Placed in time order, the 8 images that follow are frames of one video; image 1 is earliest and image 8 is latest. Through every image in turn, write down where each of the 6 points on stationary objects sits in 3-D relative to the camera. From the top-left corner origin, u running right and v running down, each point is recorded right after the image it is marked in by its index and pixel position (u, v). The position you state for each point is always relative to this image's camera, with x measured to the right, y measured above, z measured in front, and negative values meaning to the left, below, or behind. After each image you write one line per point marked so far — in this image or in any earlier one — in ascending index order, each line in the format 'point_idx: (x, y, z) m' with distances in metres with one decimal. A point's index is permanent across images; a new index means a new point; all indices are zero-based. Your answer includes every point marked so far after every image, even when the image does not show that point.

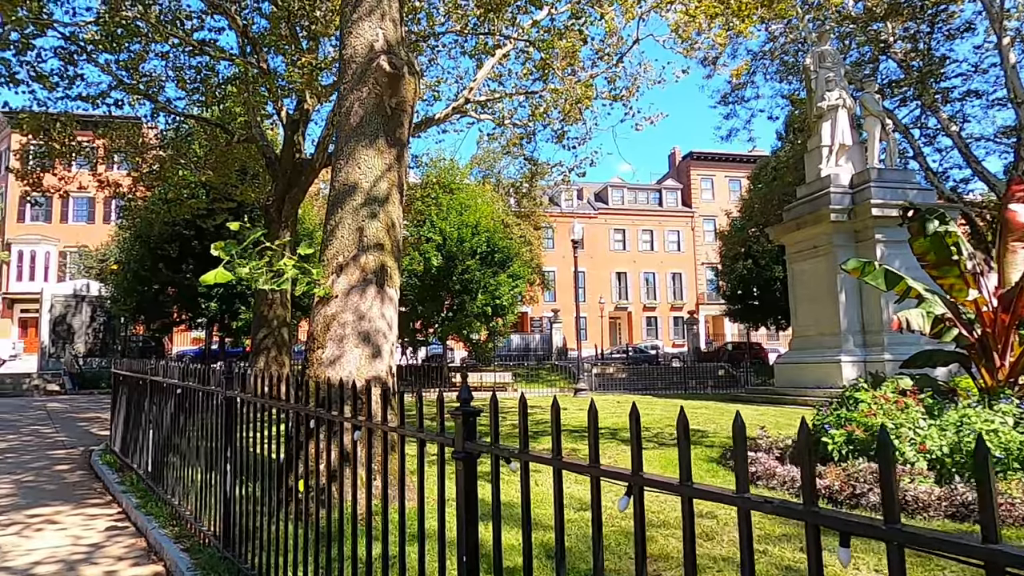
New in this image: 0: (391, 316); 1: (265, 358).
0: (-1.1, -0.2, +5.8) m
1: (-5.4, -1.5, +14.5) m
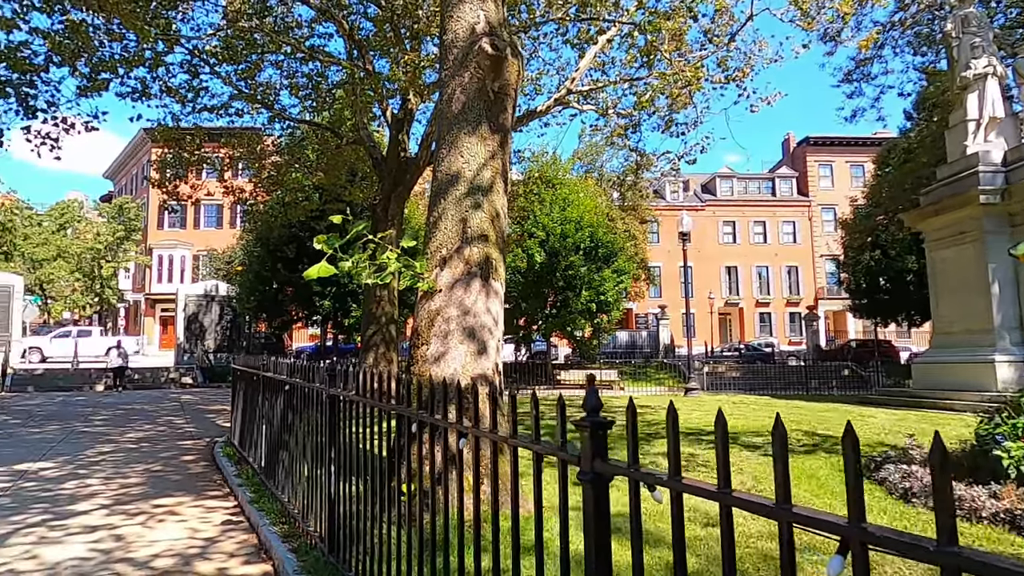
0: (-0.1, -0.2, +5.5) m
1: (-3.1, -1.5, +14.8) m
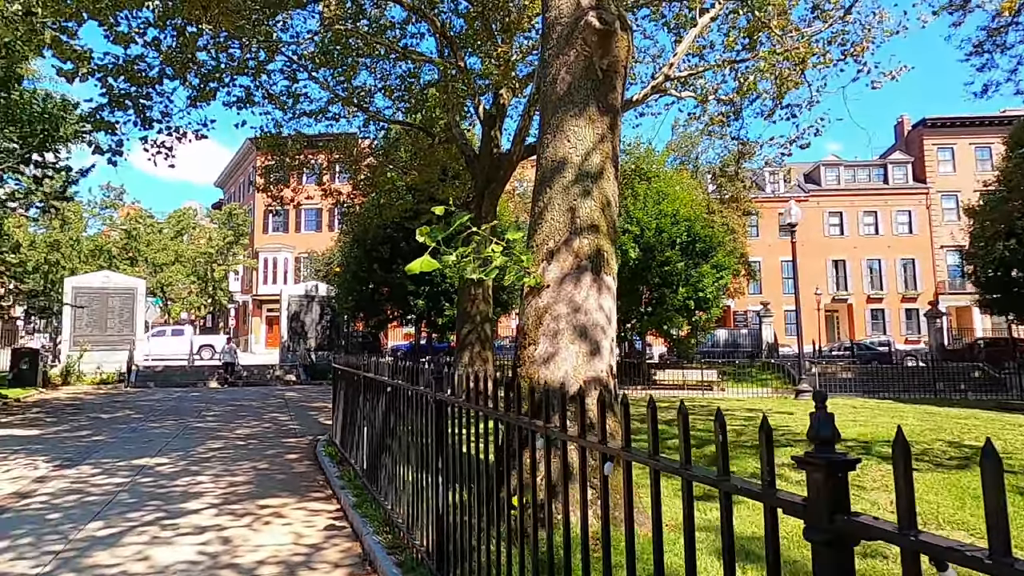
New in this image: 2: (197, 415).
0: (+0.7, -0.1, +5.1) m
1: (-0.9, -1.5, +14.6) m
2: (-7.0, -2.8, +14.8) m
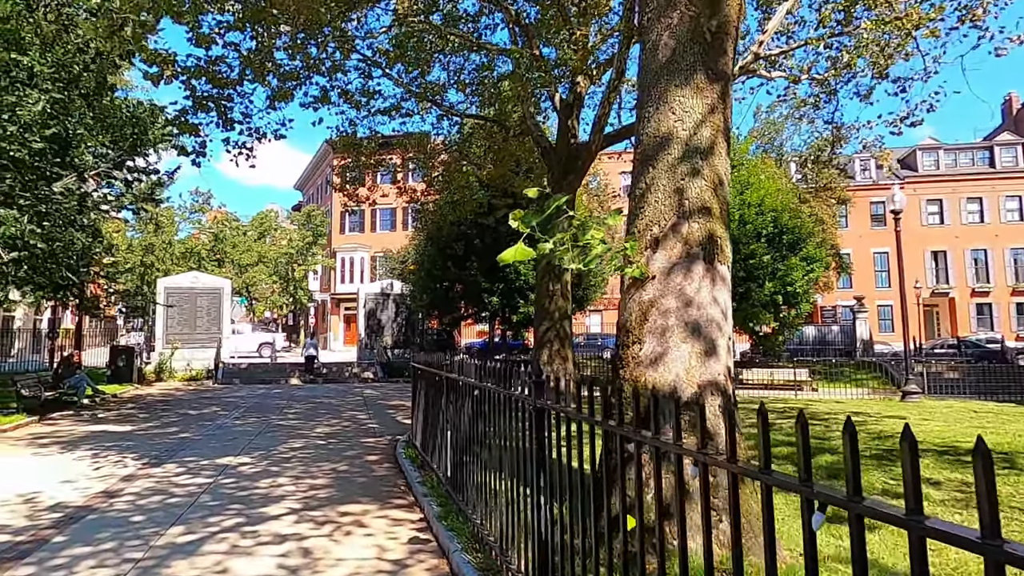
0: (+1.4, -0.1, +4.4) m
1: (+0.8, -1.4, +14.1) m
2: (-5.2, -2.8, +14.9) m
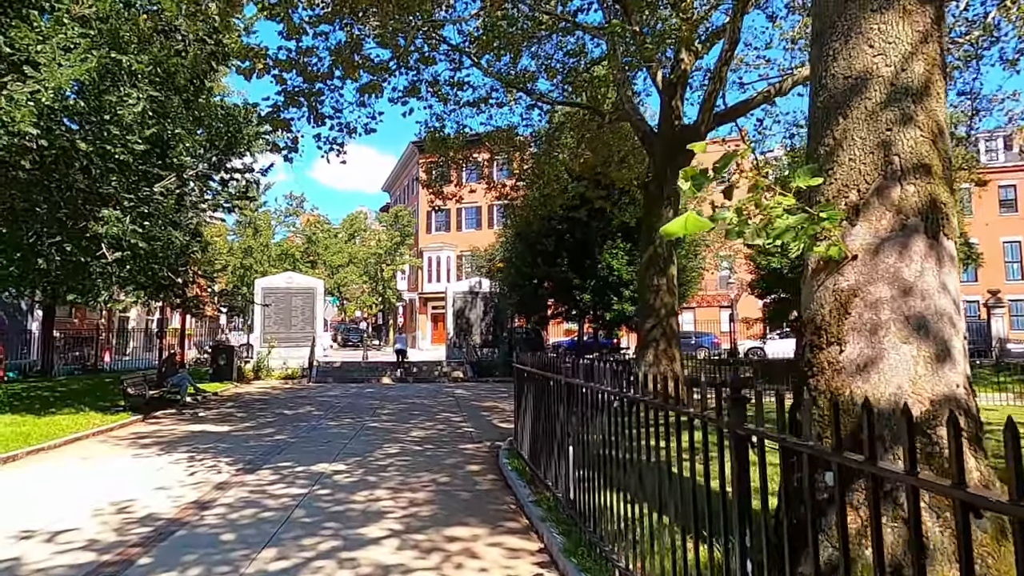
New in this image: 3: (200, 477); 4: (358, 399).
0: (+2.2, 0.0, +3.3) m
1: (+2.8, -1.3, +13.0) m
2: (-3.0, -2.7, +14.5) m
3: (-3.6, -2.2, +7.6) m
4: (-4.1, -3.0, +17.6) m
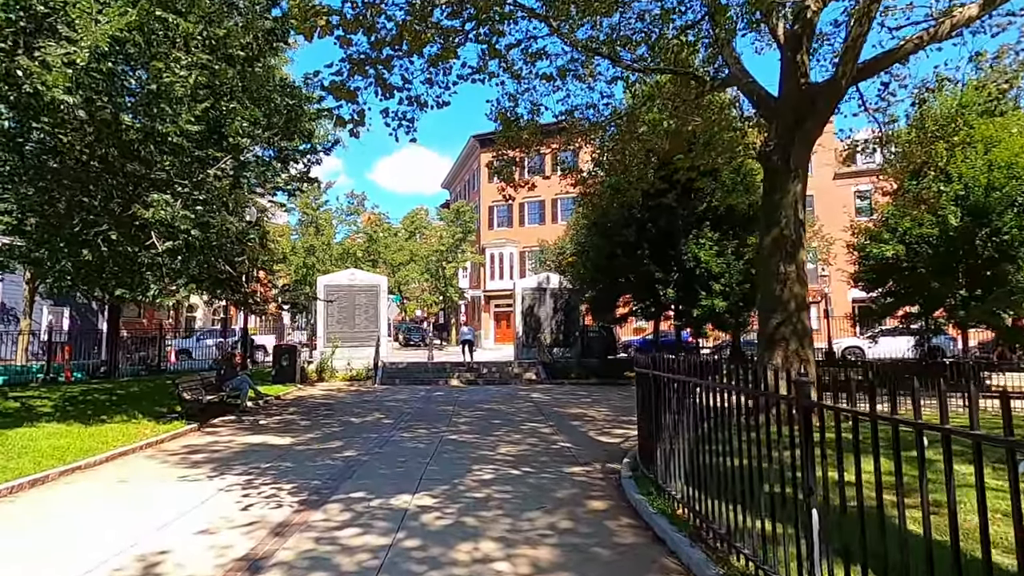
0: (+3.1, +0.2, +1.3) m
1: (+4.5, -1.1, +10.9) m
2: (-1.2, -2.6, +12.9) m
3: (-2.3, -2.0, +6.0) m
4: (-2.0, -2.8, +16.1) m
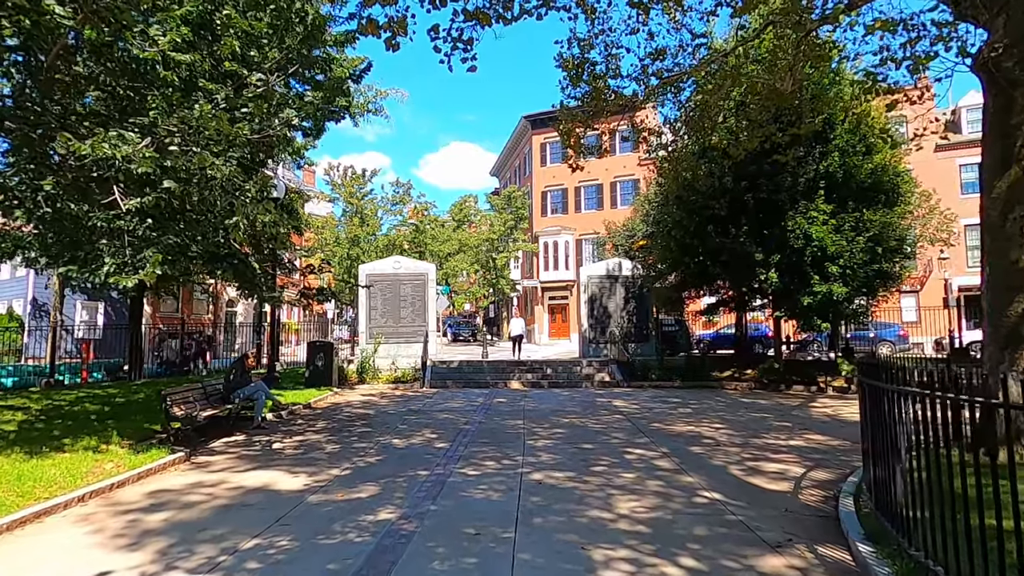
0: (+3.6, +0.4, -2.4) m
1: (+5.7, -0.7, +7.2) m
2: (+0.2, -2.3, +9.6) m
3: (-1.4, -1.8, +2.7) m
4: (-0.4, -2.5, +12.8) m
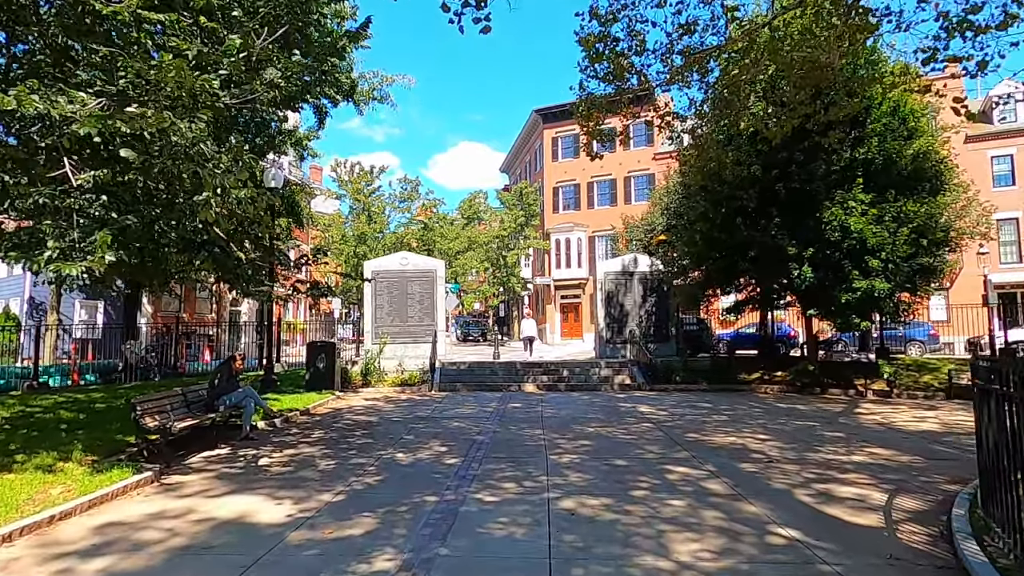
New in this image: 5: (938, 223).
0: (+3.7, +0.5, -3.7) m
1: (+5.9, -0.6, +5.8) m
2: (+0.4, -2.2, +8.3) m
3: (-1.2, -1.7, +1.5) m
4: (-0.1, -2.4, +11.5) m
5: (+11.3, +1.7, +17.6) m
